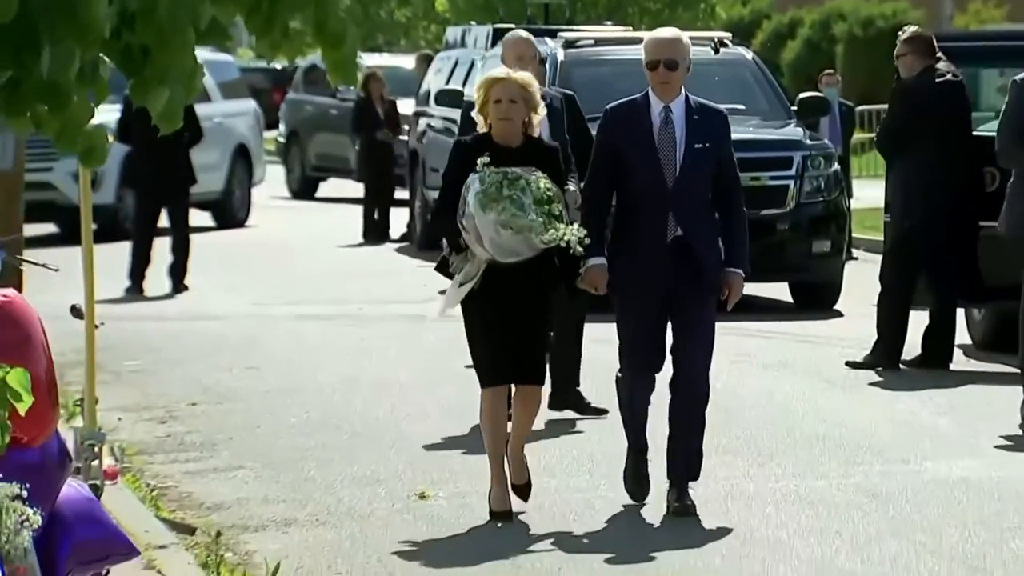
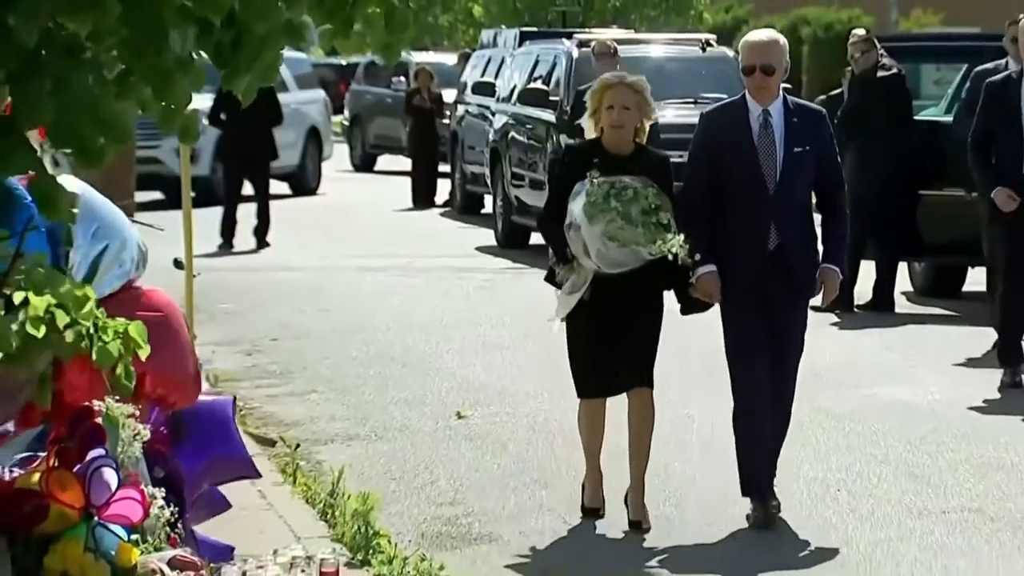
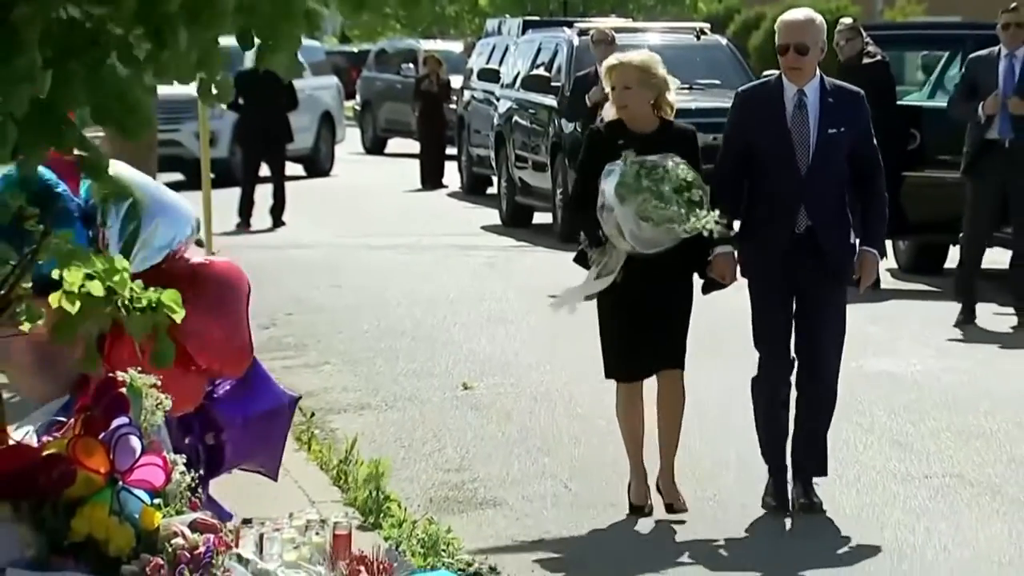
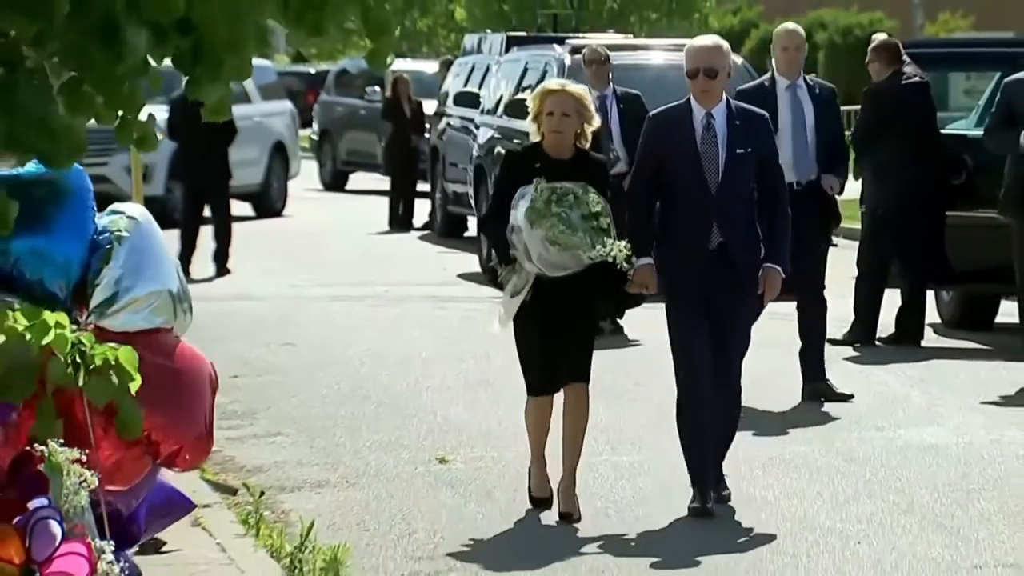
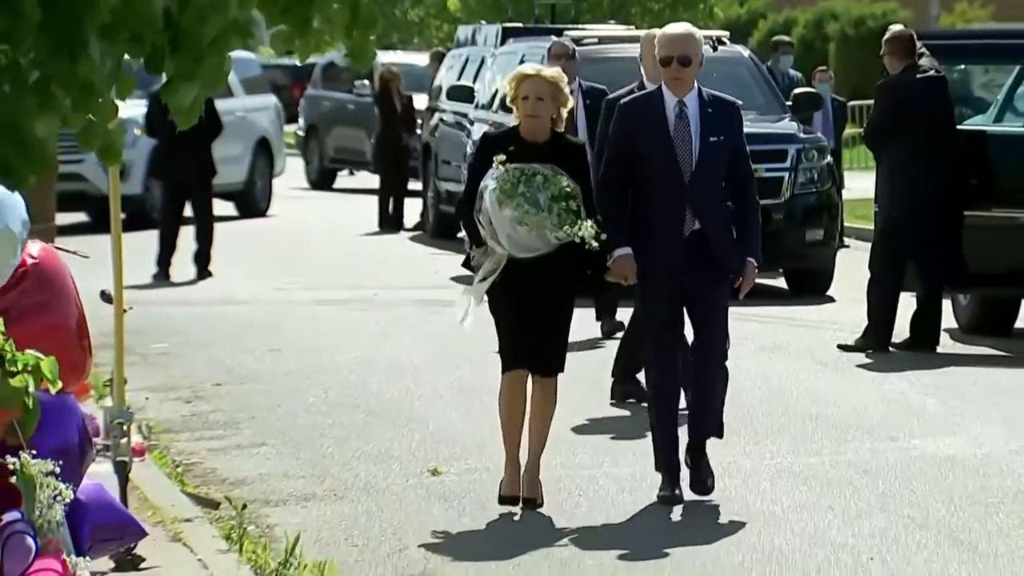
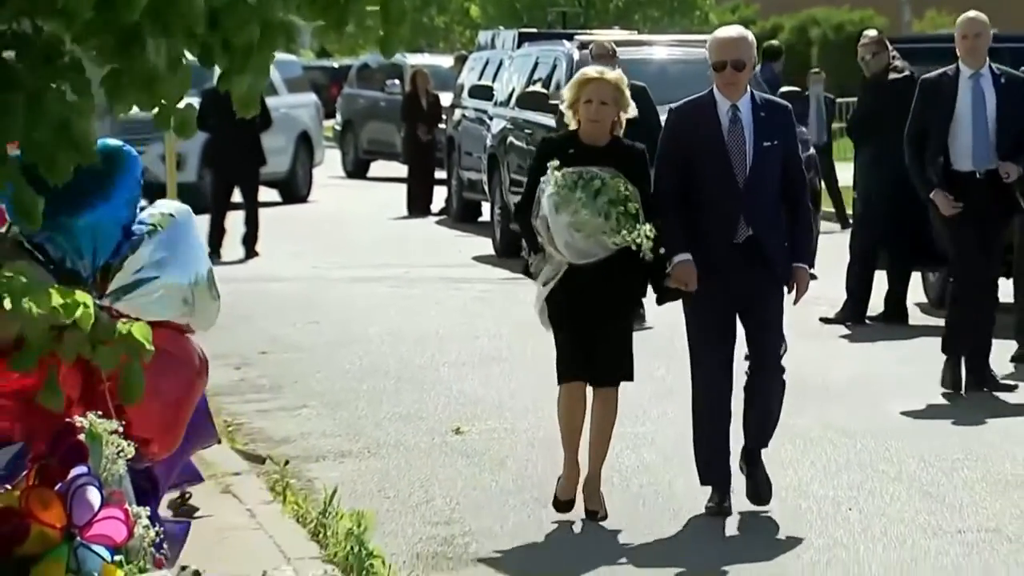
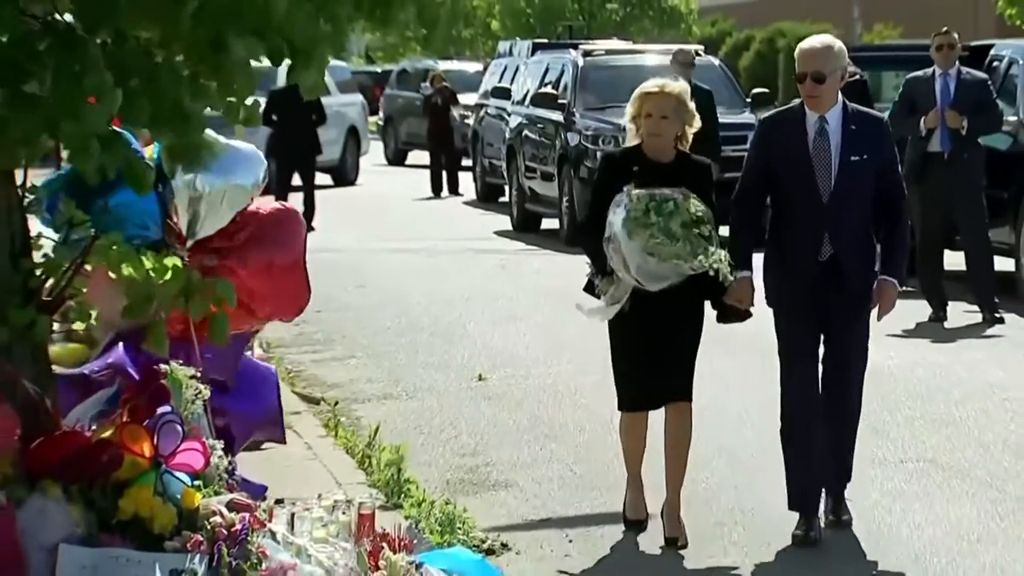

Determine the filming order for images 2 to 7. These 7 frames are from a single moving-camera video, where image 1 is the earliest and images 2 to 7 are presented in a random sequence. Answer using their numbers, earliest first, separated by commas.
5, 4, 6, 2, 3, 7
